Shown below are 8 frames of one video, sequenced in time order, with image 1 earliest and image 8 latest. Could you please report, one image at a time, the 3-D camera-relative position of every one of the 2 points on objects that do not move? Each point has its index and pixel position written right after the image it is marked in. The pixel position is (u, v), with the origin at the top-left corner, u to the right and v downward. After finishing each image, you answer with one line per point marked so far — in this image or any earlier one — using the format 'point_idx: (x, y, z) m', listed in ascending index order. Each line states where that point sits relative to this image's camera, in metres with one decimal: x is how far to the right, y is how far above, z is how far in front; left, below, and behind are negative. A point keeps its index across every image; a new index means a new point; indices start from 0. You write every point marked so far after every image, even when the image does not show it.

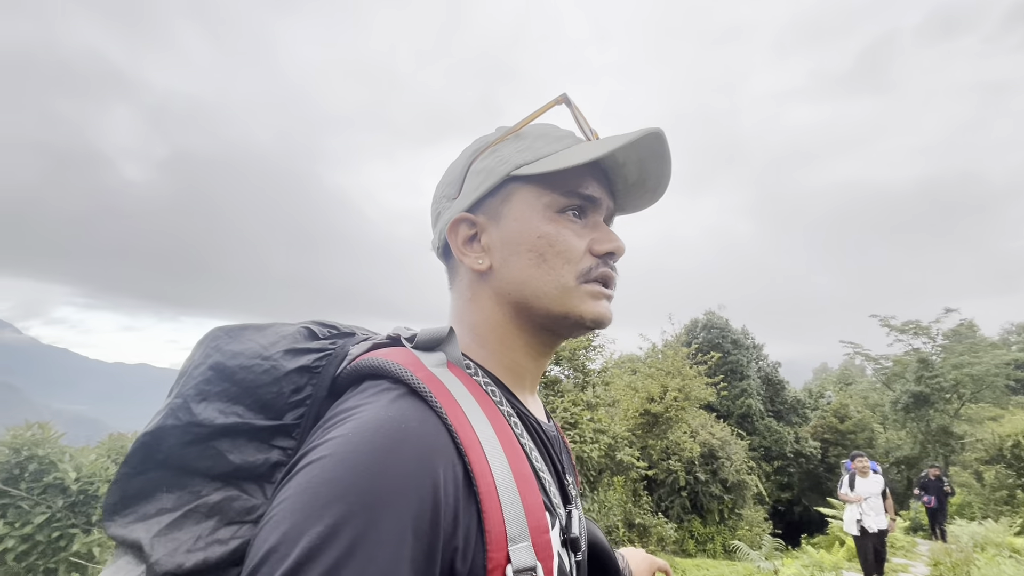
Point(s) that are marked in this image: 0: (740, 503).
0: (+6.4, -6.1, +14.8) m
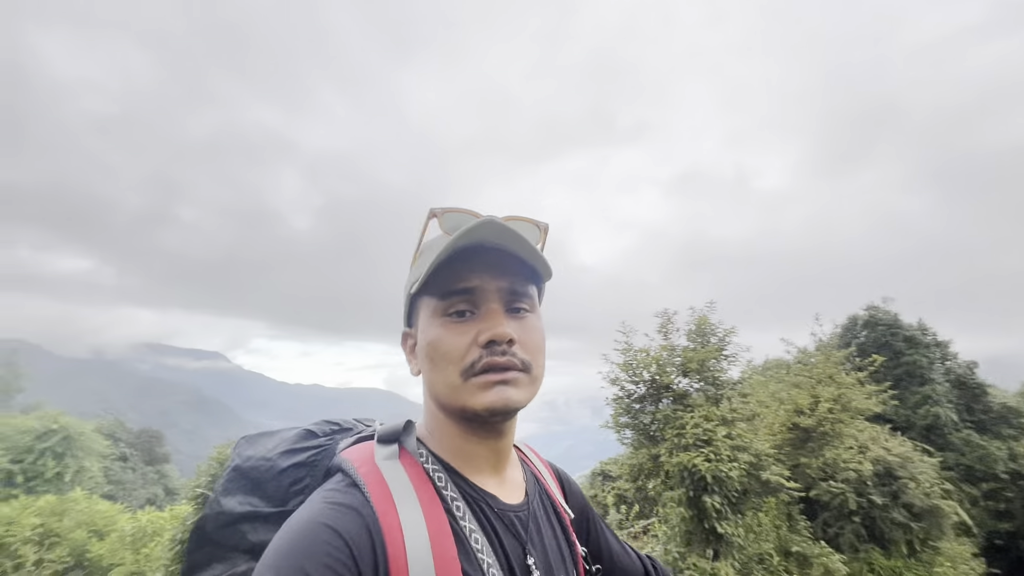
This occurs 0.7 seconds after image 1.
0: (+10.1, -5.8, +12.4) m
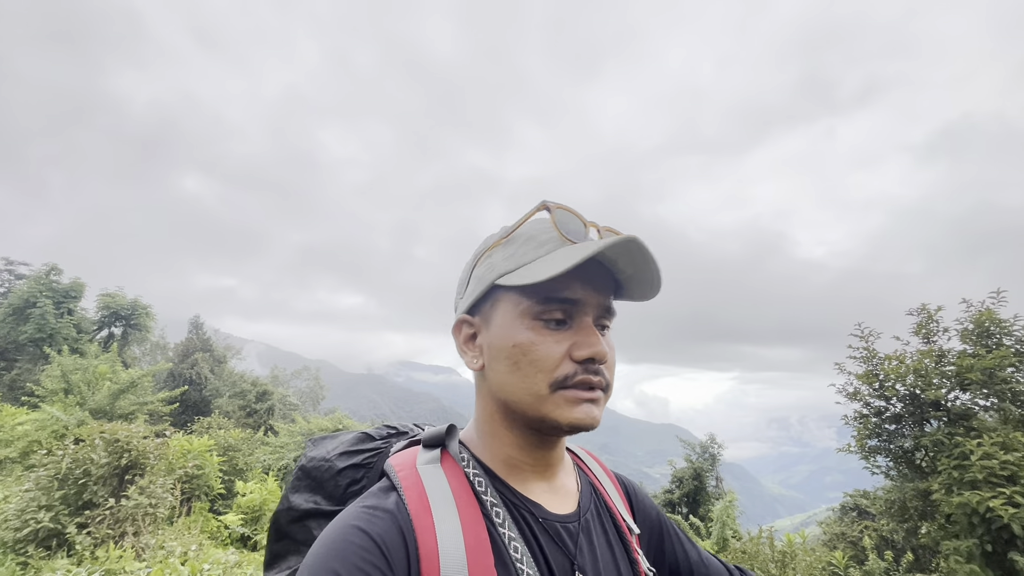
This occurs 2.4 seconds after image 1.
0: (+14.0, -5.1, +6.7) m
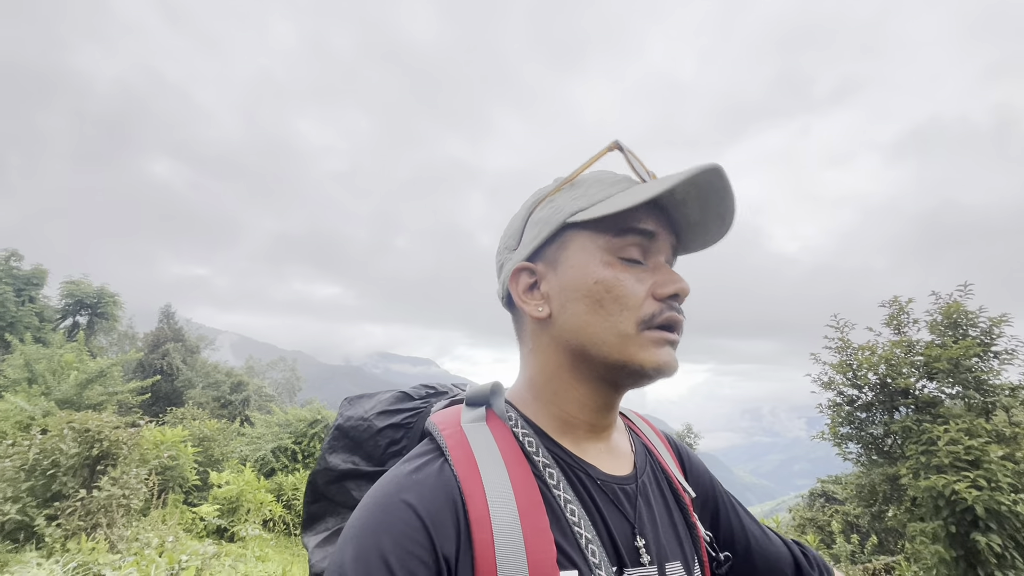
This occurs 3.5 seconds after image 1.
0: (+13.8, -5.1, +7.4) m
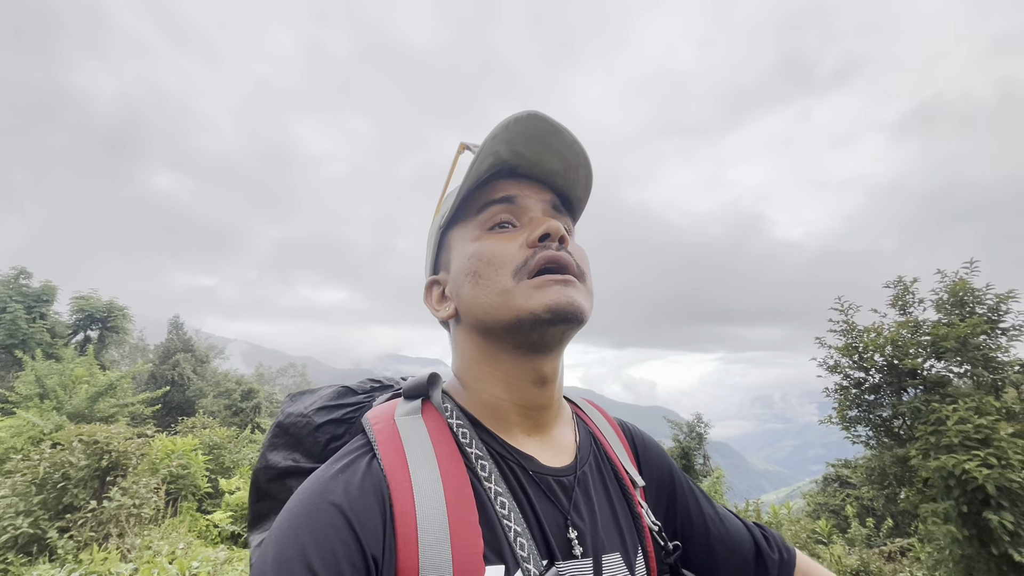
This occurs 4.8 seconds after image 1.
0: (+14.0, -4.4, +7.2) m
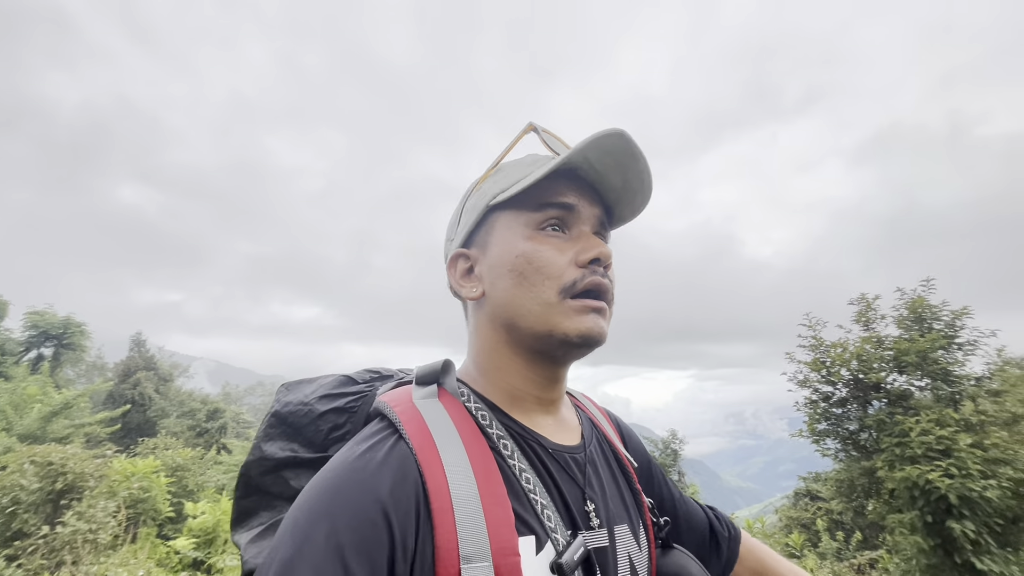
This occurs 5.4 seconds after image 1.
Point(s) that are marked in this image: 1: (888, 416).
0: (+13.7, -4.7, +7.8) m
1: (+5.9, -2.0, +8.2) m
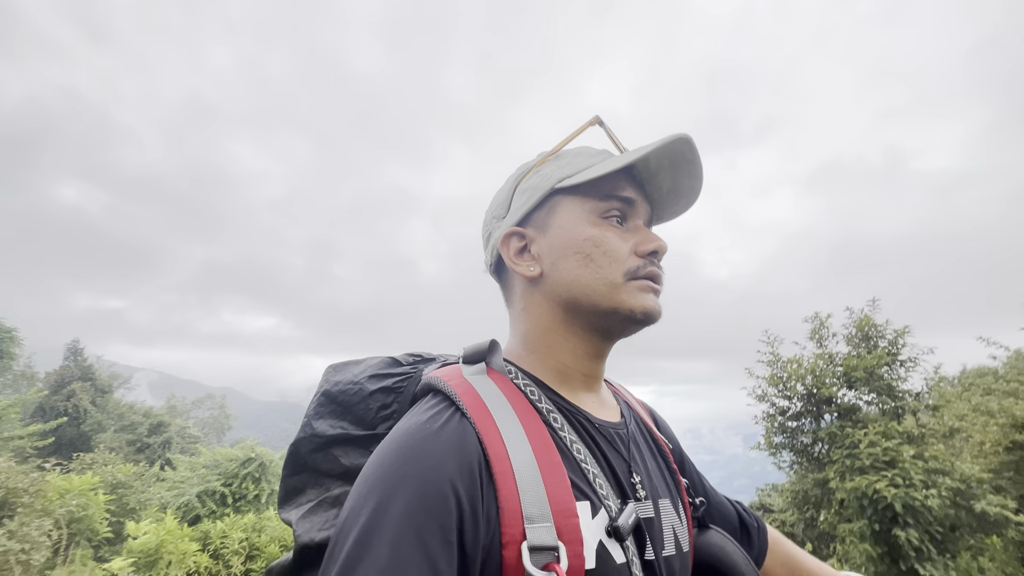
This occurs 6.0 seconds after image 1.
0: (+13.1, -5.2, +8.8) m
1: (+5.4, -2.3, +8.6) m
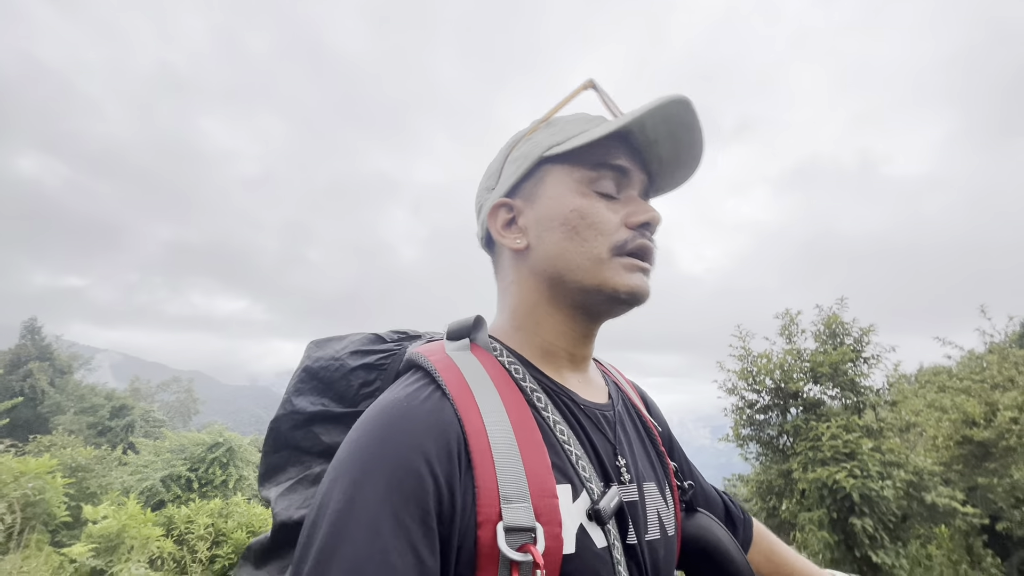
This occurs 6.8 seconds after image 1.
0: (+12.6, -5.4, +9.5) m
1: (+4.9, -2.3, +8.9) m
